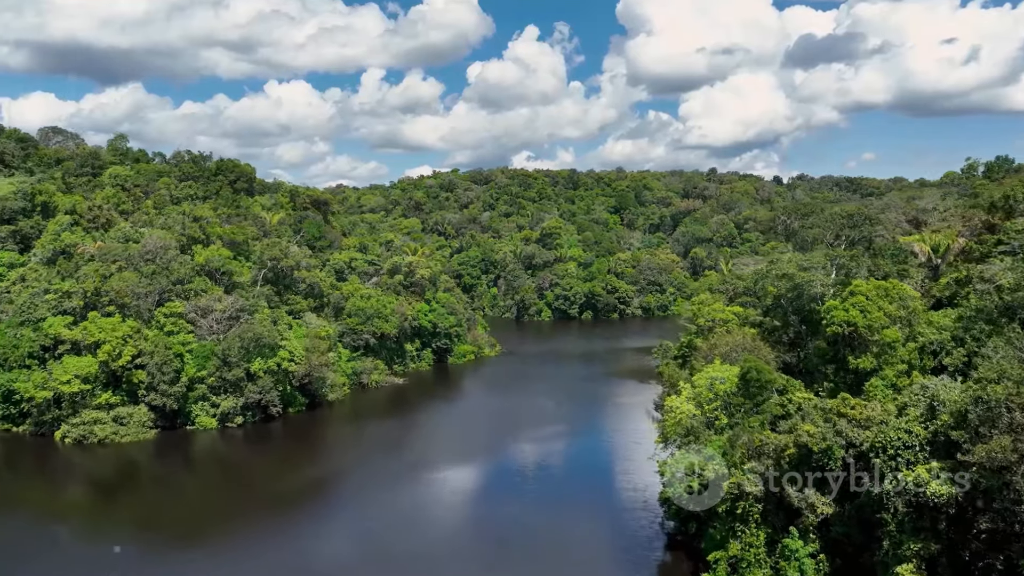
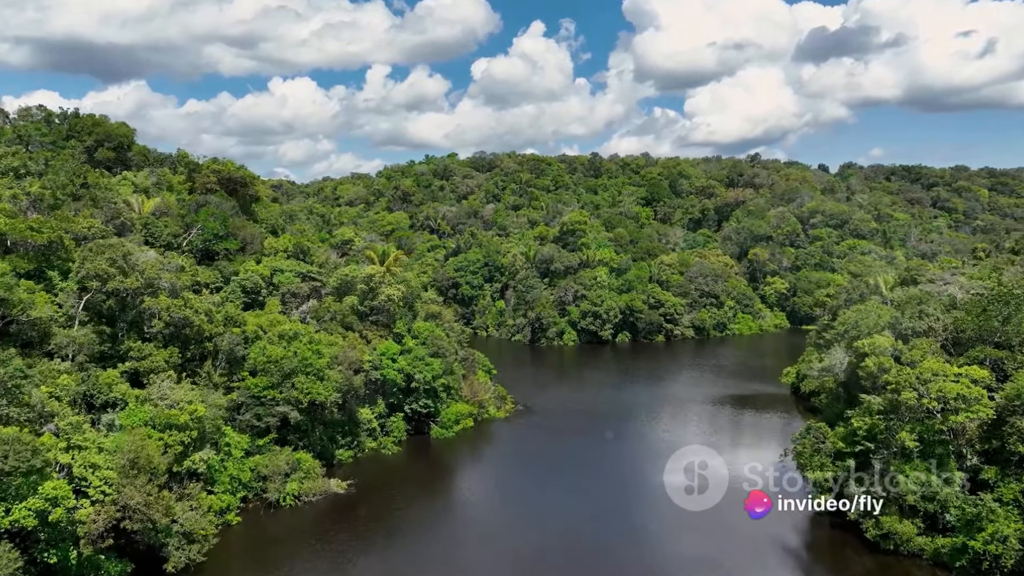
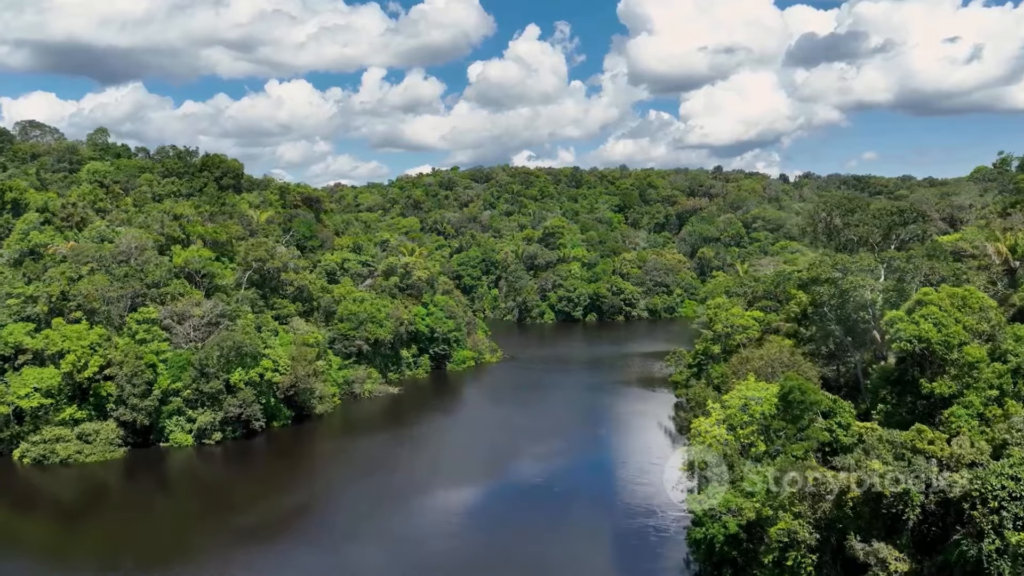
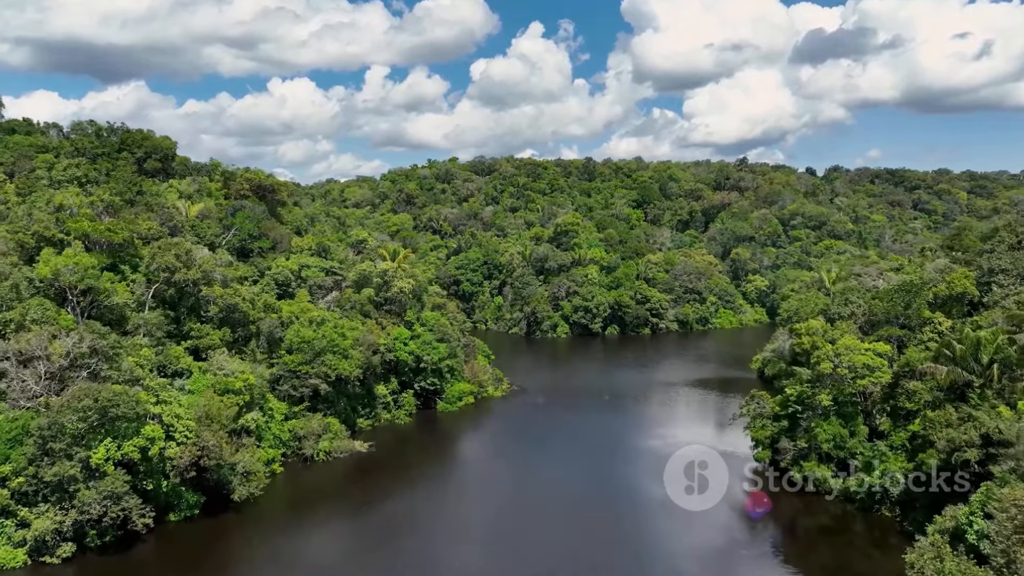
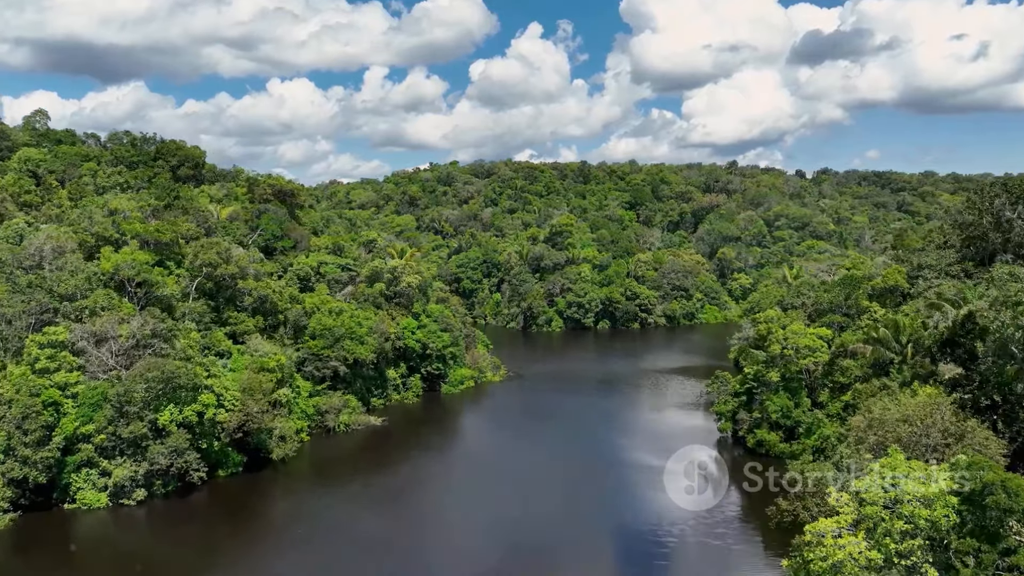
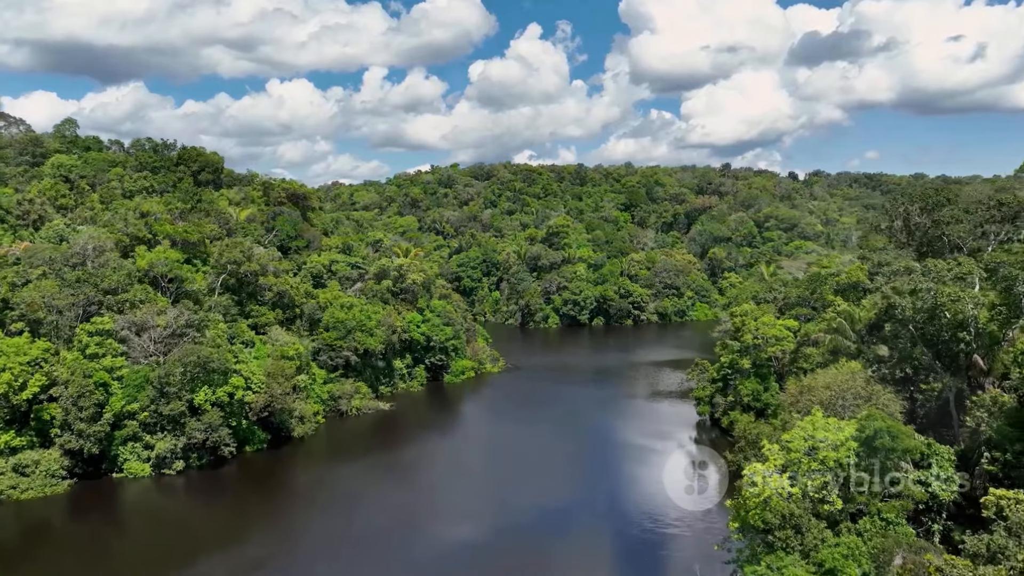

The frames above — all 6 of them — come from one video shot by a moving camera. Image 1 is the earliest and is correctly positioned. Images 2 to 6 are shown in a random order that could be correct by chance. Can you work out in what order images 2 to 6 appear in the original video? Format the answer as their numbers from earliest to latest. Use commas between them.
3, 6, 5, 4, 2
